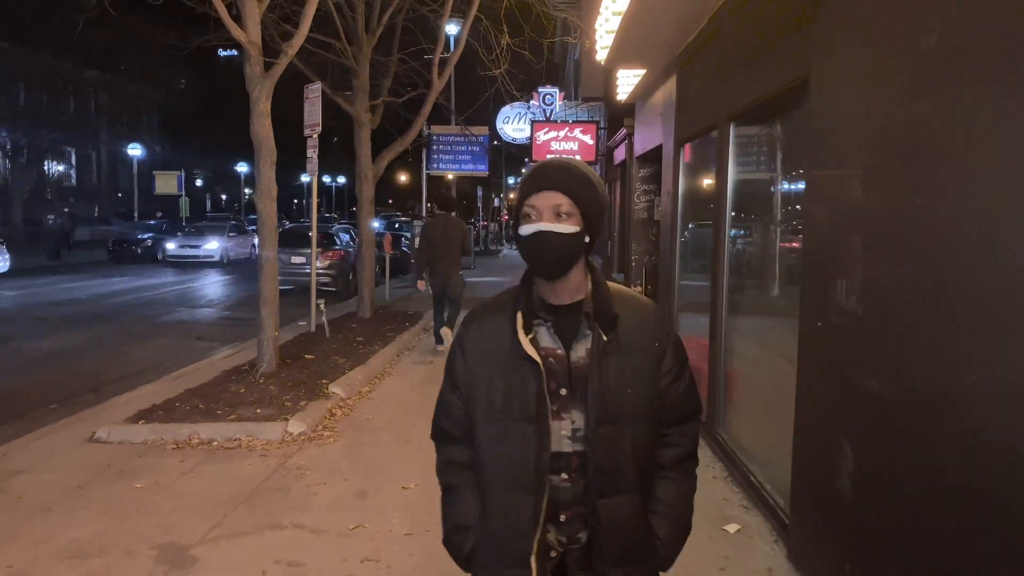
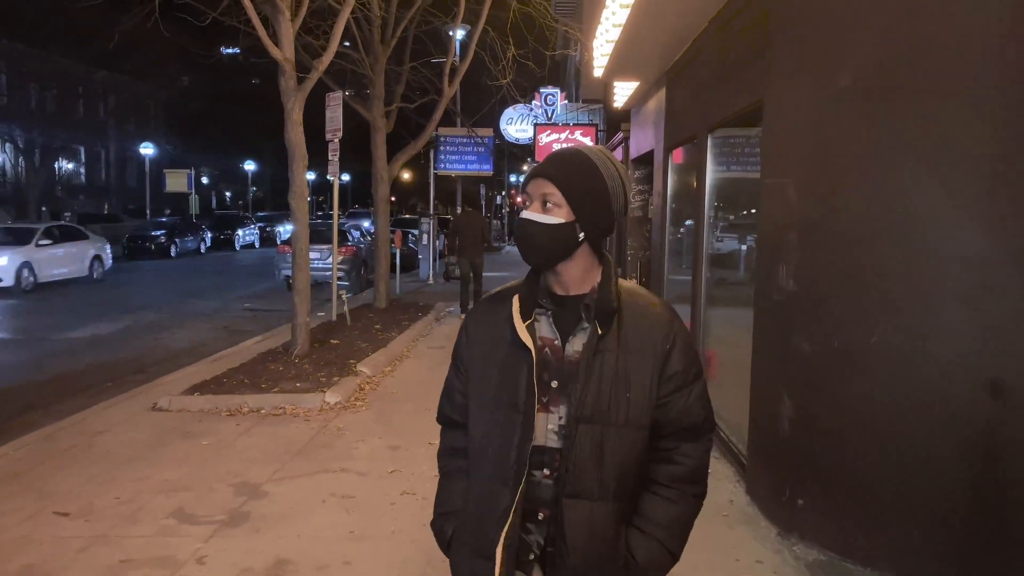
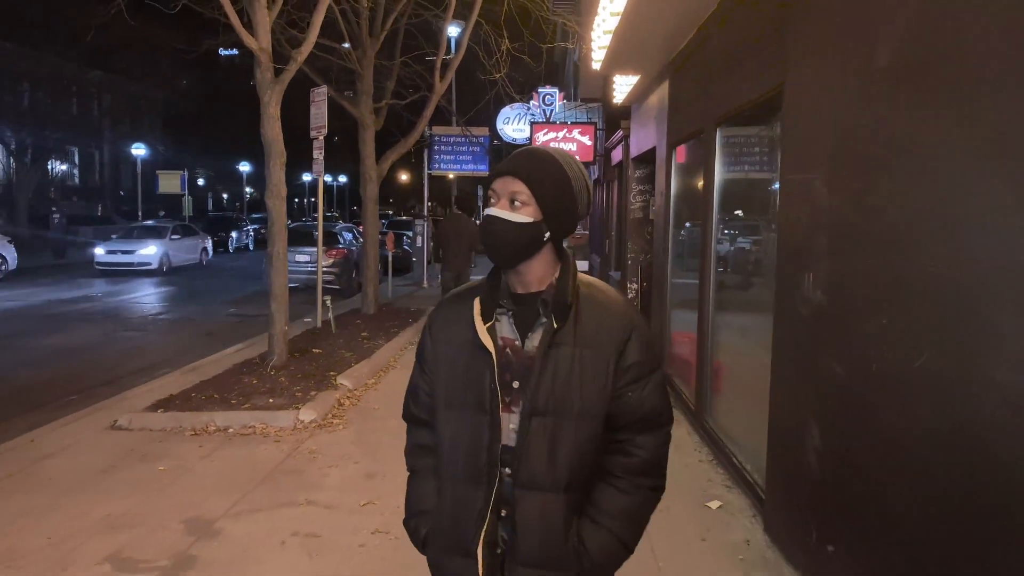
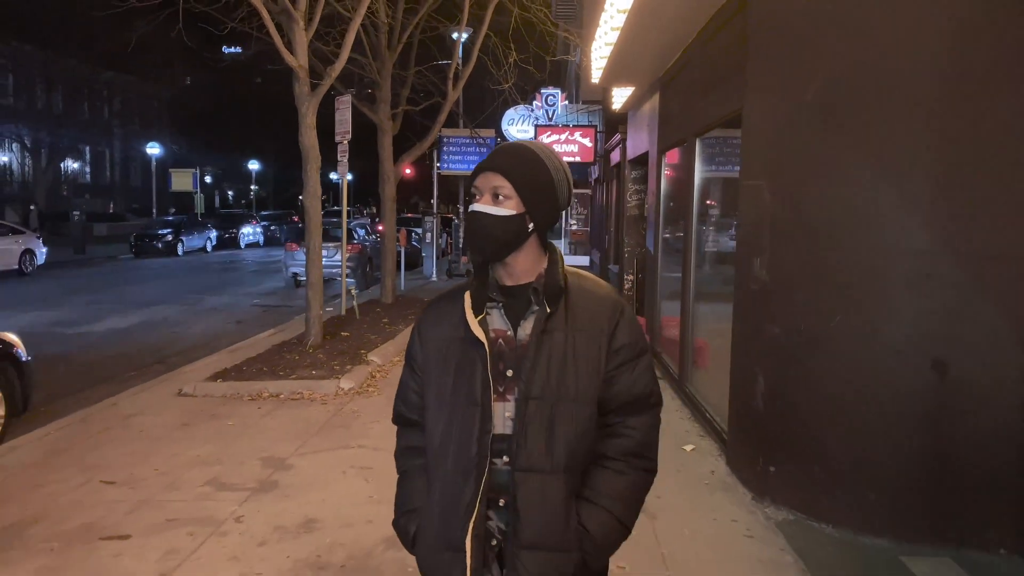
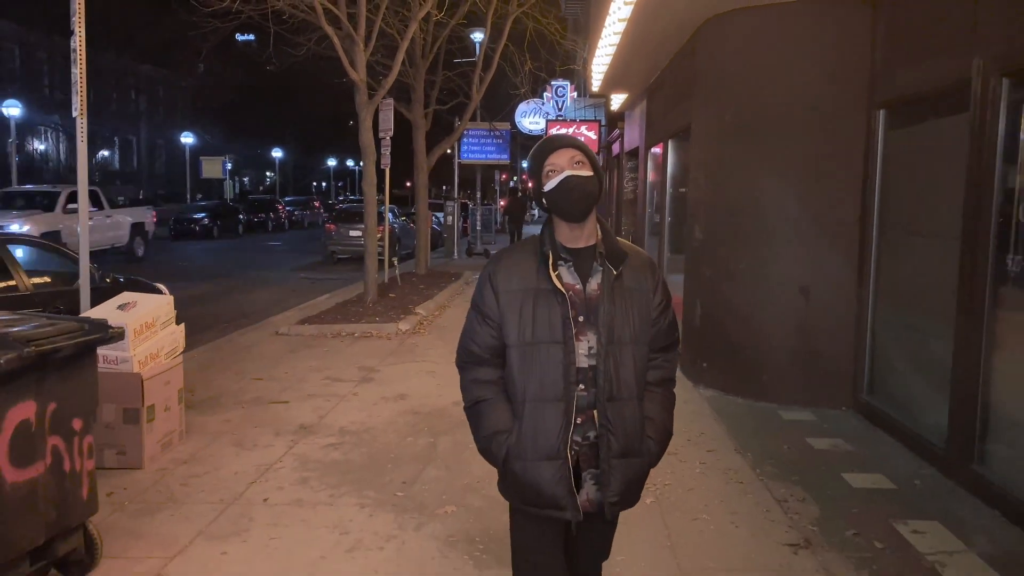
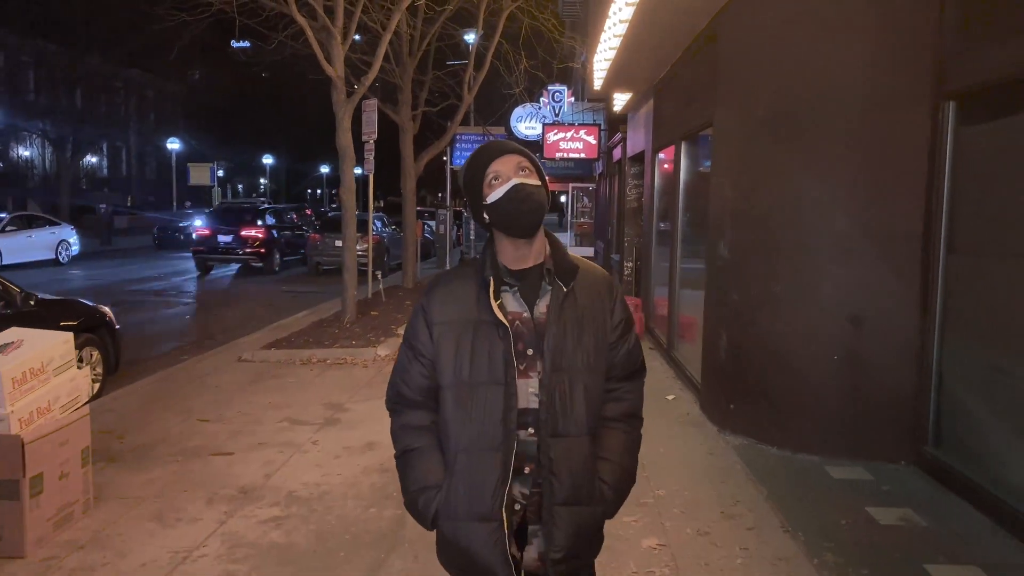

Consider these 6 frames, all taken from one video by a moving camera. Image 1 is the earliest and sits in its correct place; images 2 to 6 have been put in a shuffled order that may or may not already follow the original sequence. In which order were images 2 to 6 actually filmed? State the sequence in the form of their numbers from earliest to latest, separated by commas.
3, 2, 4, 6, 5
